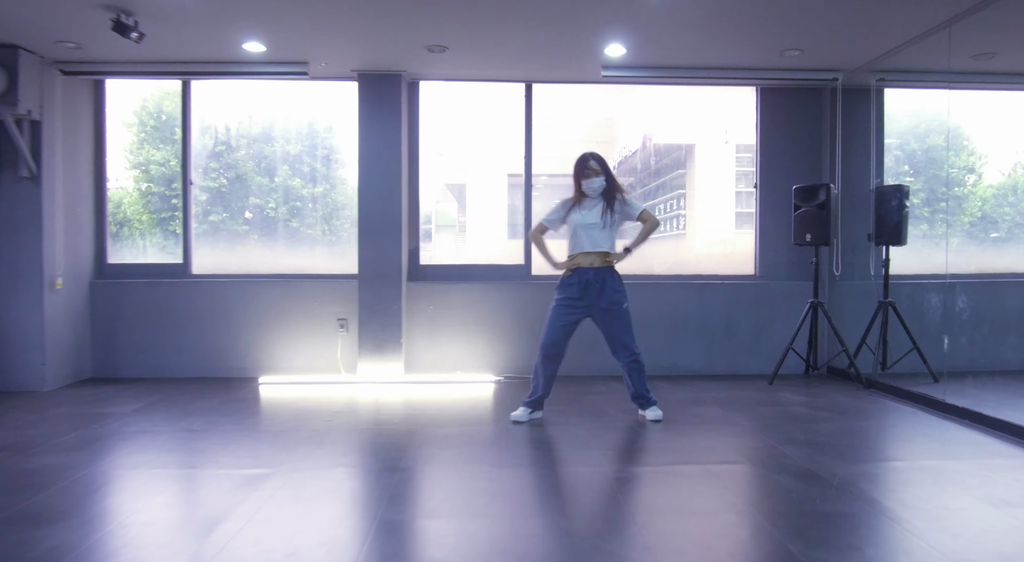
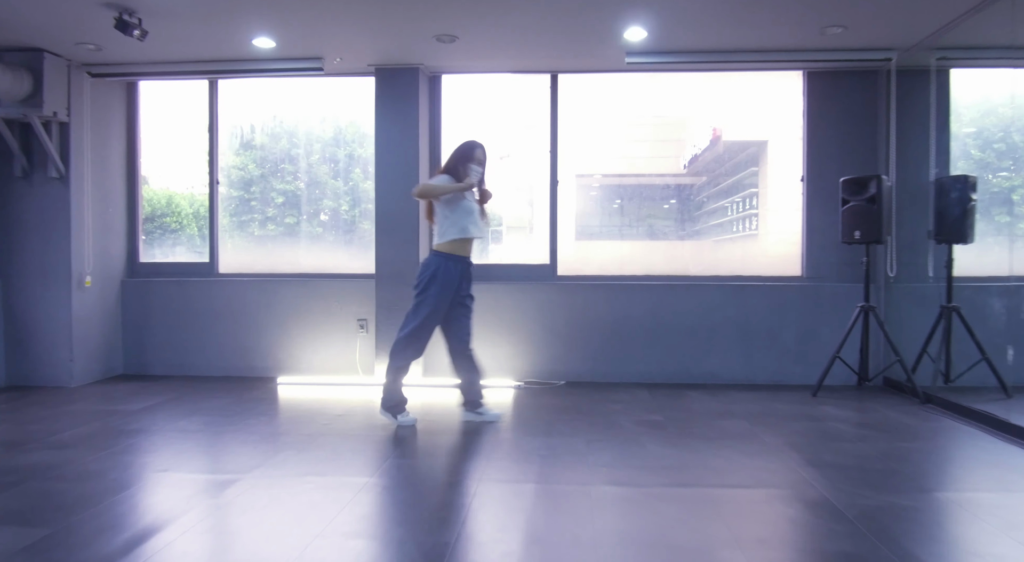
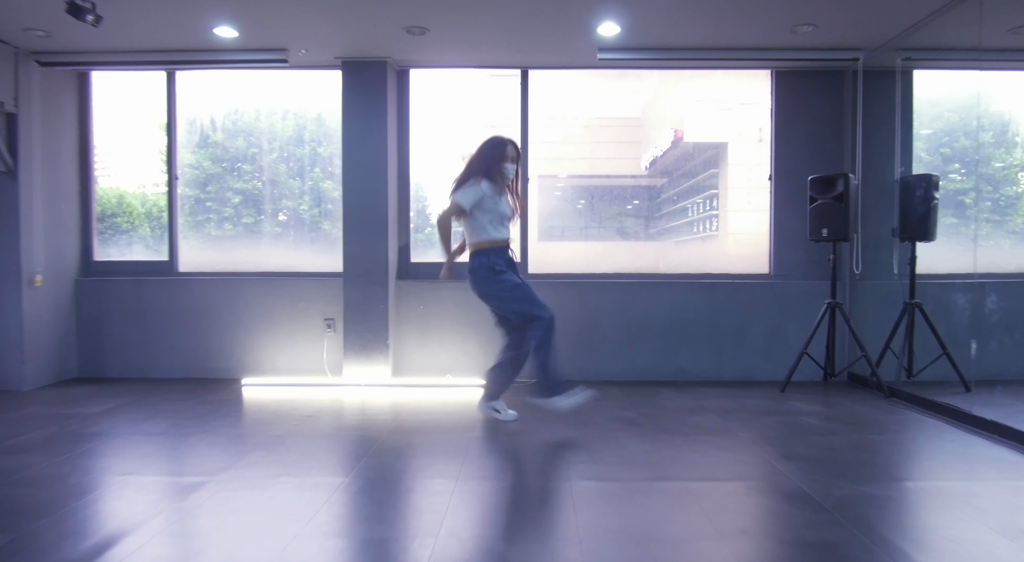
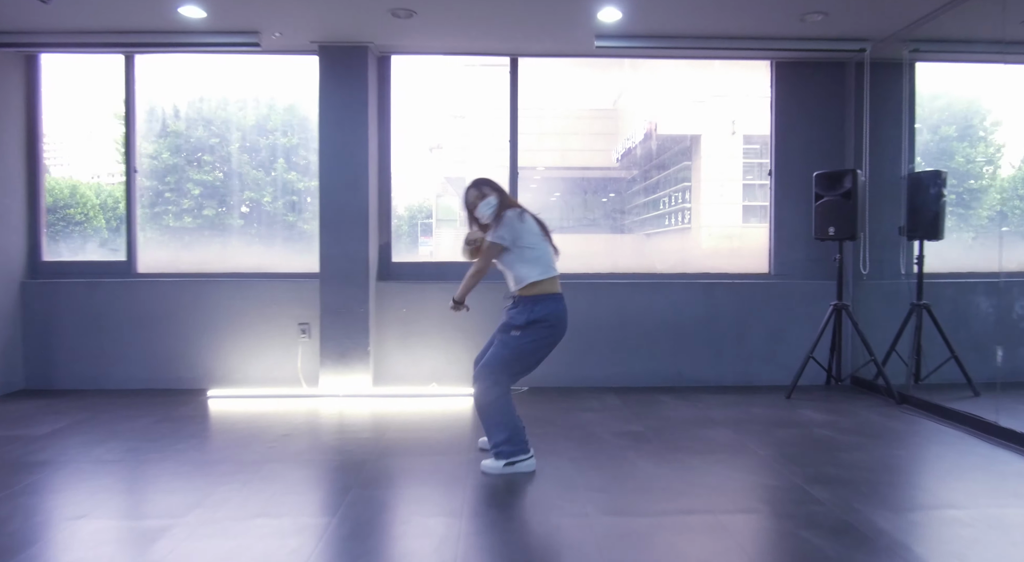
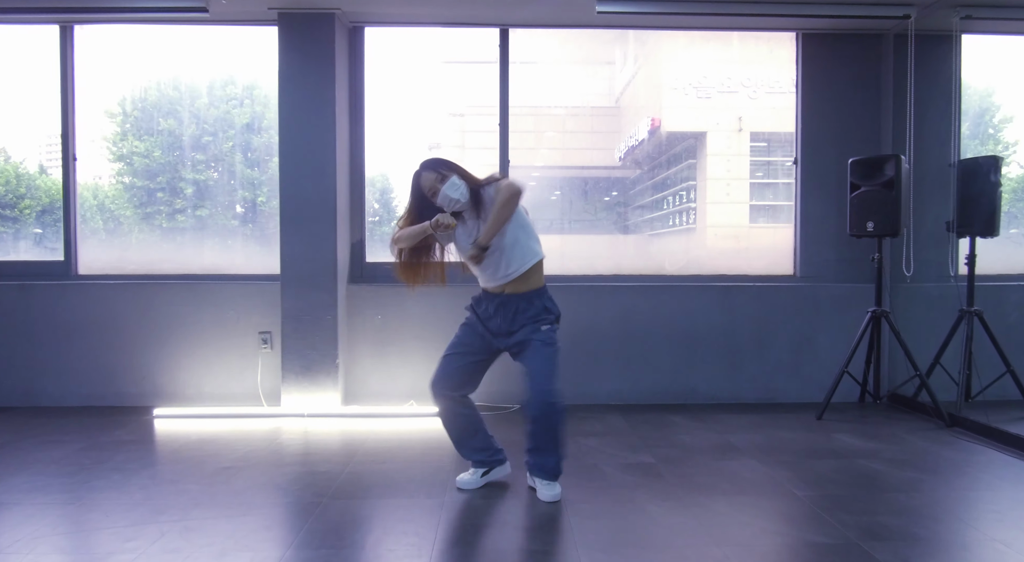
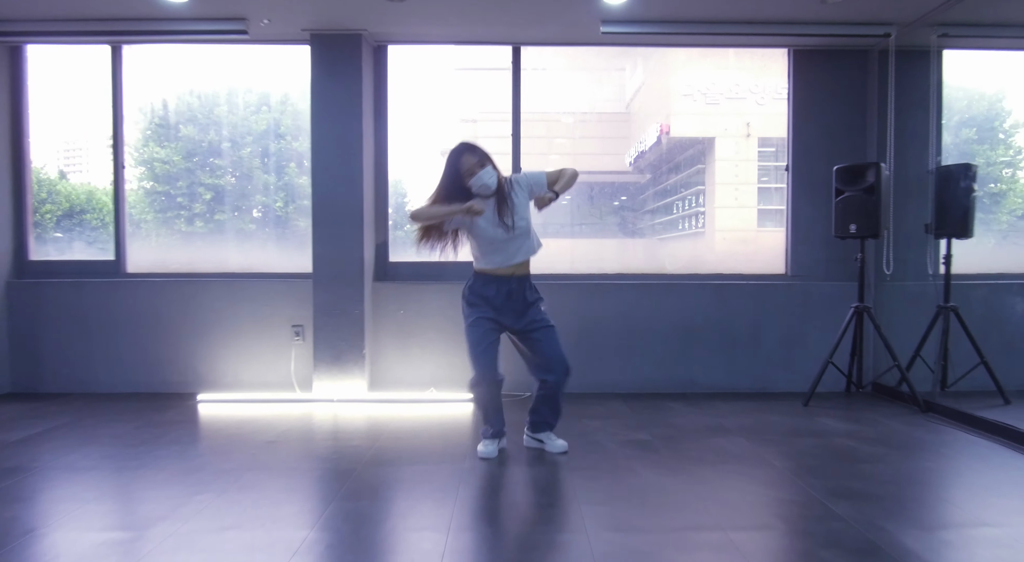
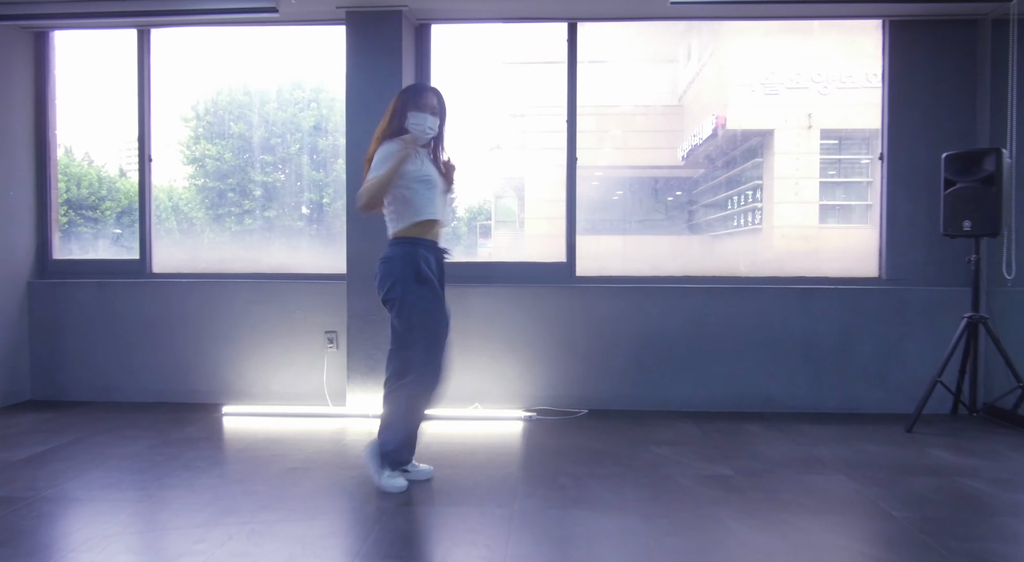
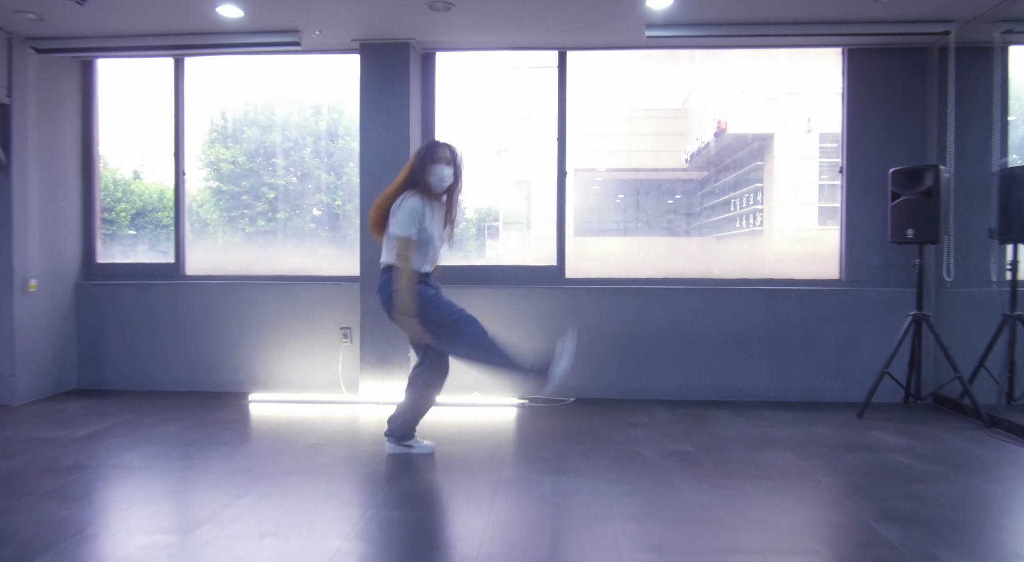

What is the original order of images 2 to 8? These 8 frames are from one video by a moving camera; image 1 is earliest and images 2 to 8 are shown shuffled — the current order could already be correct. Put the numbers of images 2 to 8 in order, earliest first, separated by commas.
4, 5, 6, 3, 2, 8, 7
